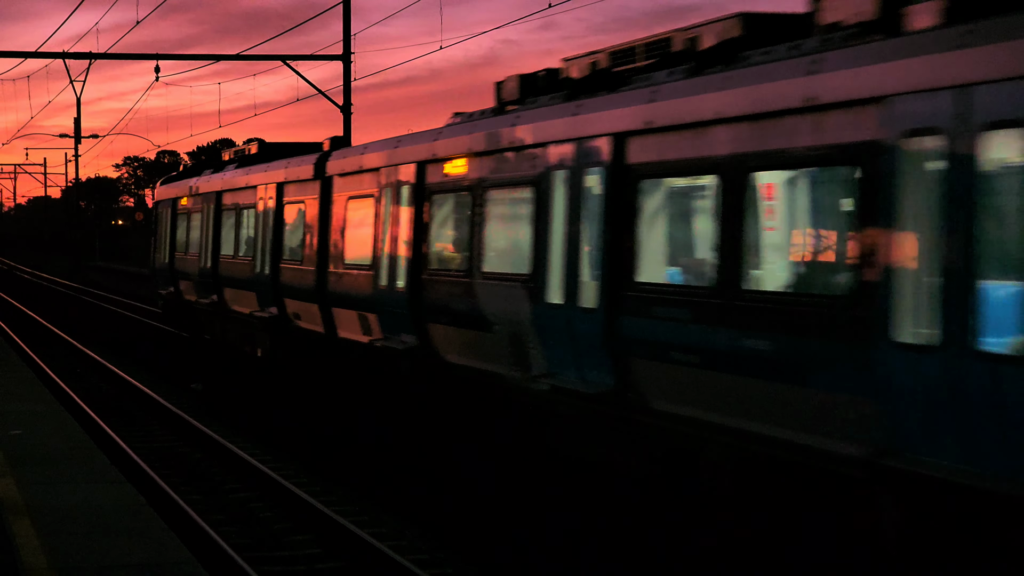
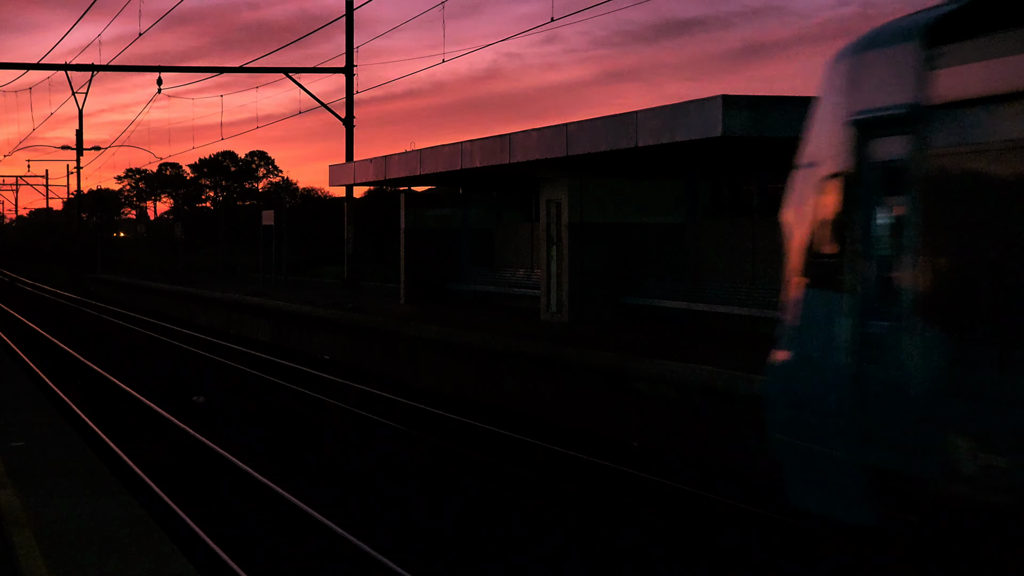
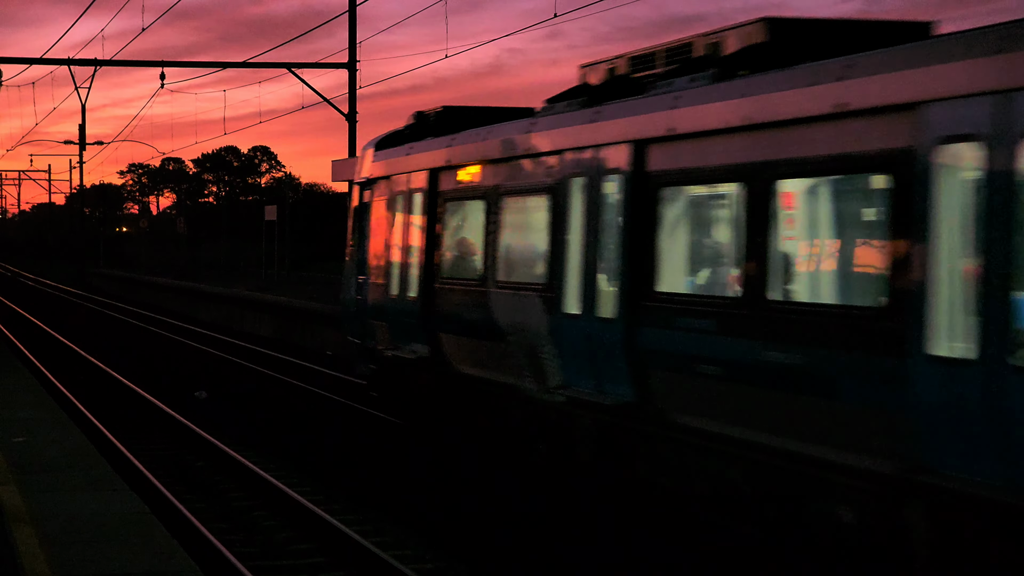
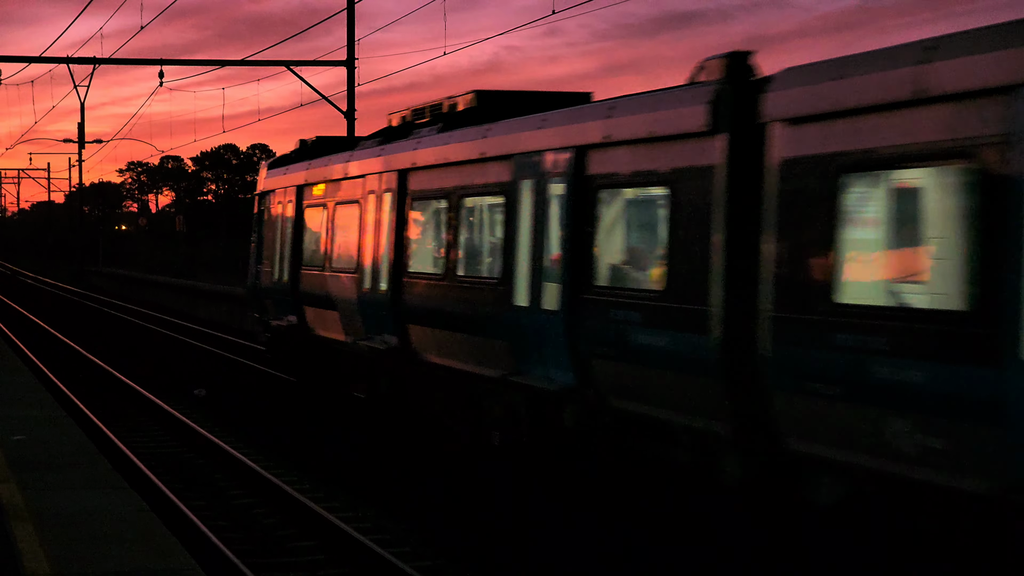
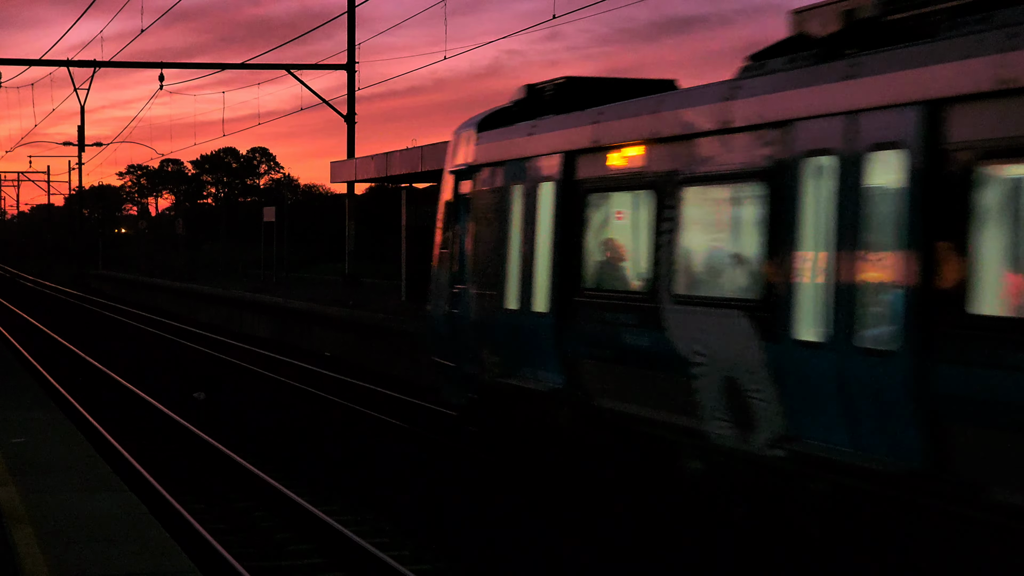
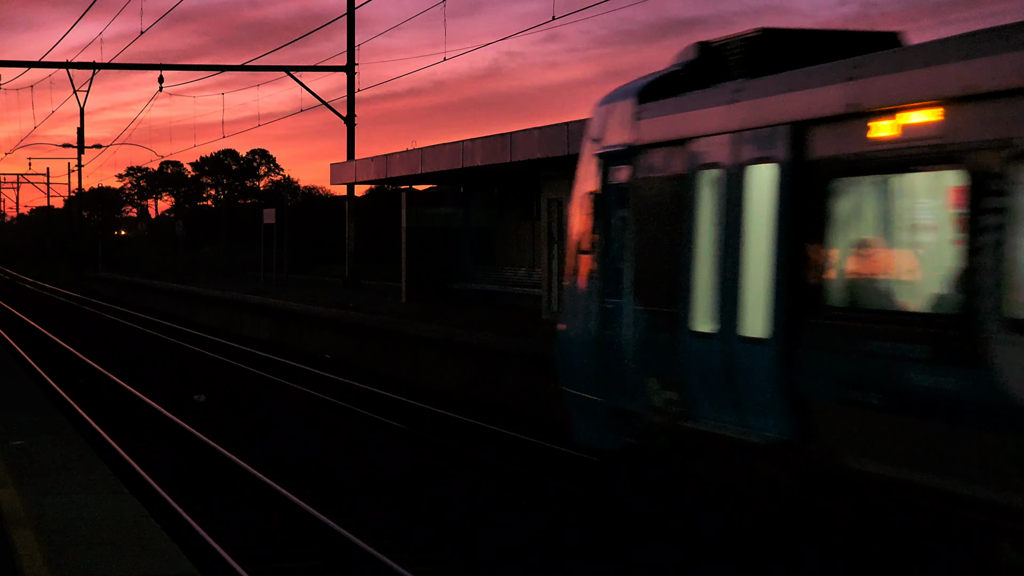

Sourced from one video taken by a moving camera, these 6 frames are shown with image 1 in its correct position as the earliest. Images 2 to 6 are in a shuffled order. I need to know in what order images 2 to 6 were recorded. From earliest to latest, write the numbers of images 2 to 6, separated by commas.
4, 3, 5, 6, 2
